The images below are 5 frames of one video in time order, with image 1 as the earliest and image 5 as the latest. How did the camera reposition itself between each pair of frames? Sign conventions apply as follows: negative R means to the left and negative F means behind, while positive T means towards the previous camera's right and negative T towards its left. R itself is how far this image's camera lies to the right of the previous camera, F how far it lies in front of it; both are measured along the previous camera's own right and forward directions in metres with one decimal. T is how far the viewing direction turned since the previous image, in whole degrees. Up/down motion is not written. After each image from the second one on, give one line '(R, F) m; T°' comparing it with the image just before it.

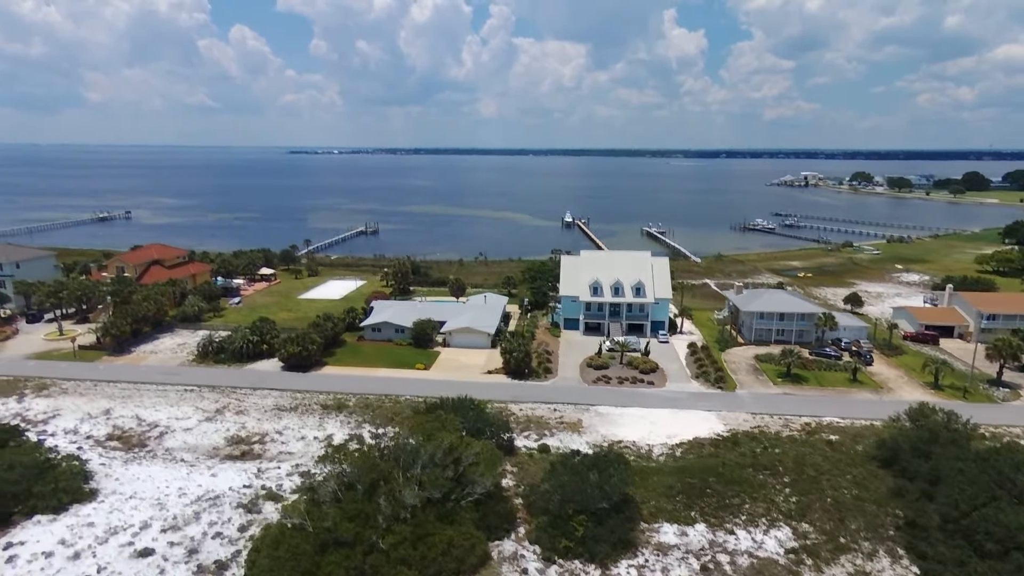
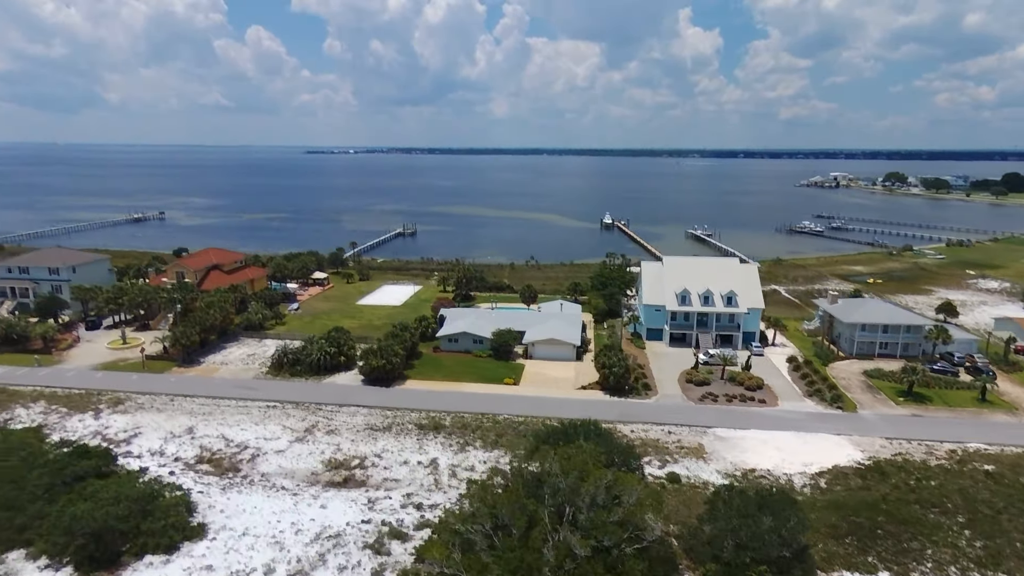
(-5.9, +2.8) m; -1°
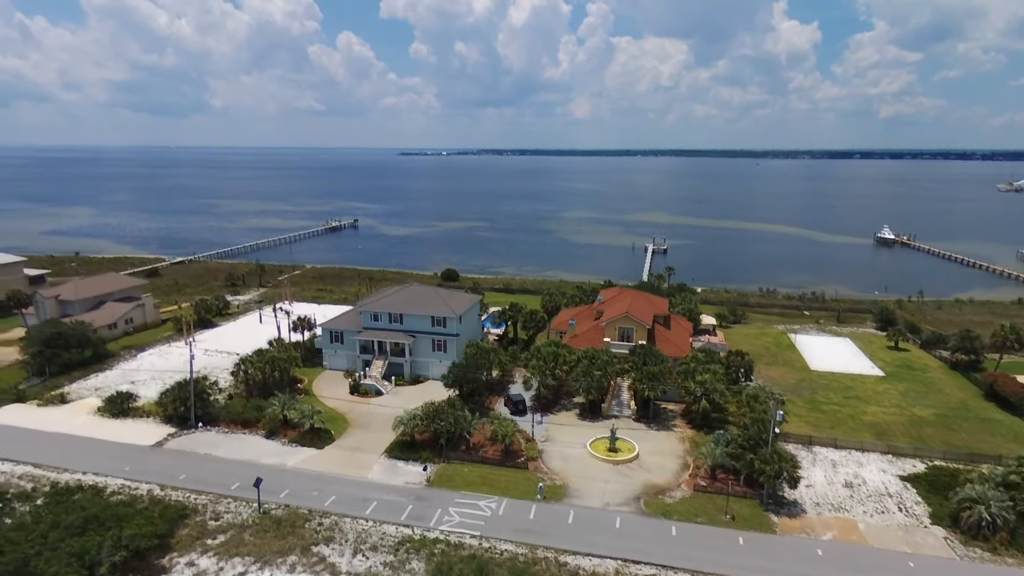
(-33.1, +16.8) m; -7°
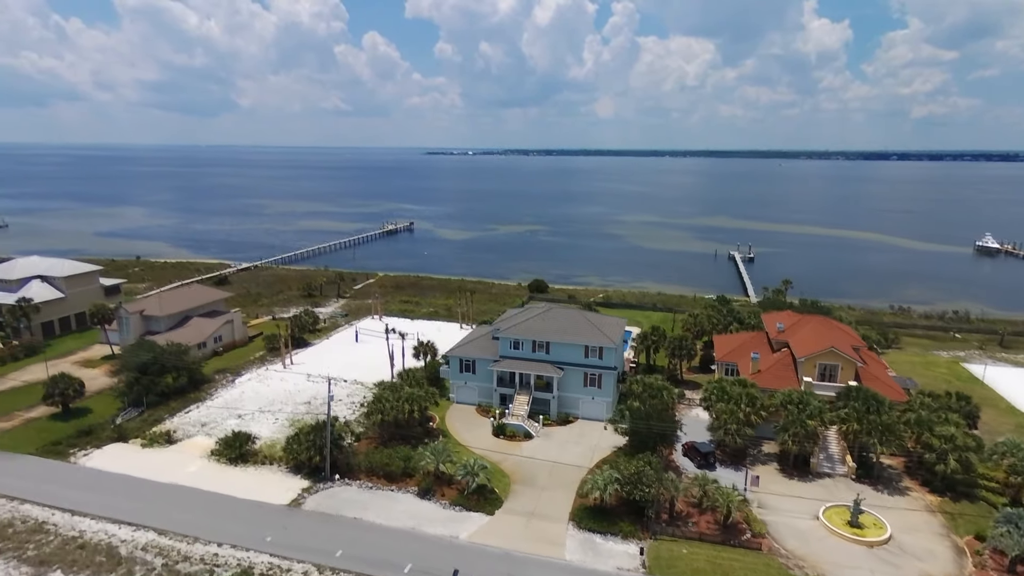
(-8.4, +5.6) m; -2°
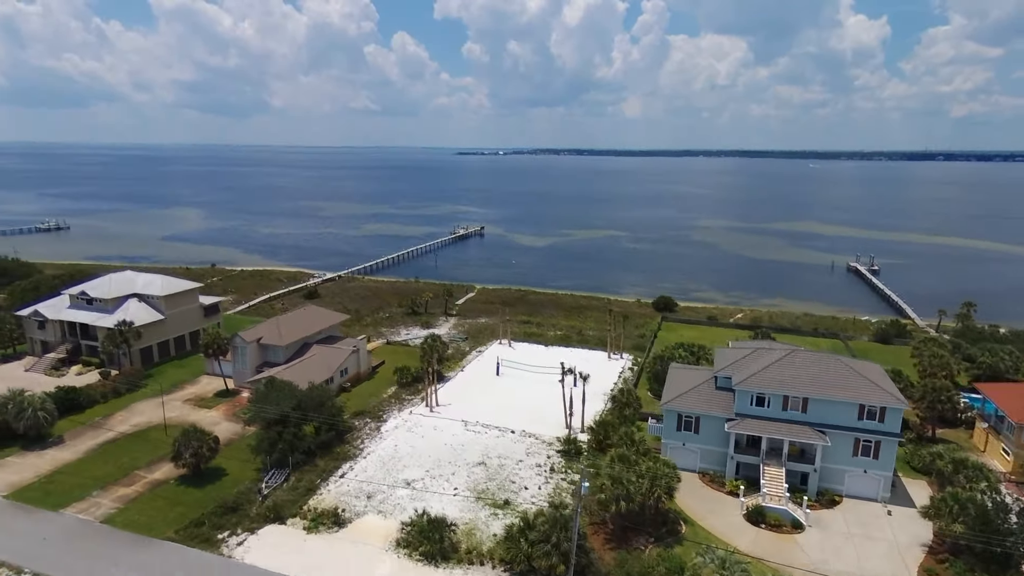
(-10.1, +7.3) m; -2°
